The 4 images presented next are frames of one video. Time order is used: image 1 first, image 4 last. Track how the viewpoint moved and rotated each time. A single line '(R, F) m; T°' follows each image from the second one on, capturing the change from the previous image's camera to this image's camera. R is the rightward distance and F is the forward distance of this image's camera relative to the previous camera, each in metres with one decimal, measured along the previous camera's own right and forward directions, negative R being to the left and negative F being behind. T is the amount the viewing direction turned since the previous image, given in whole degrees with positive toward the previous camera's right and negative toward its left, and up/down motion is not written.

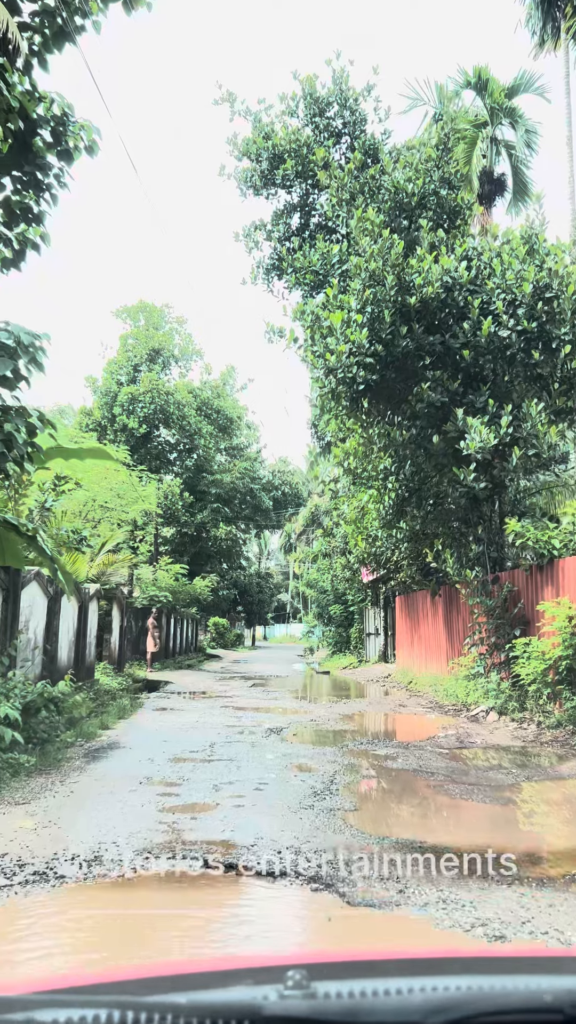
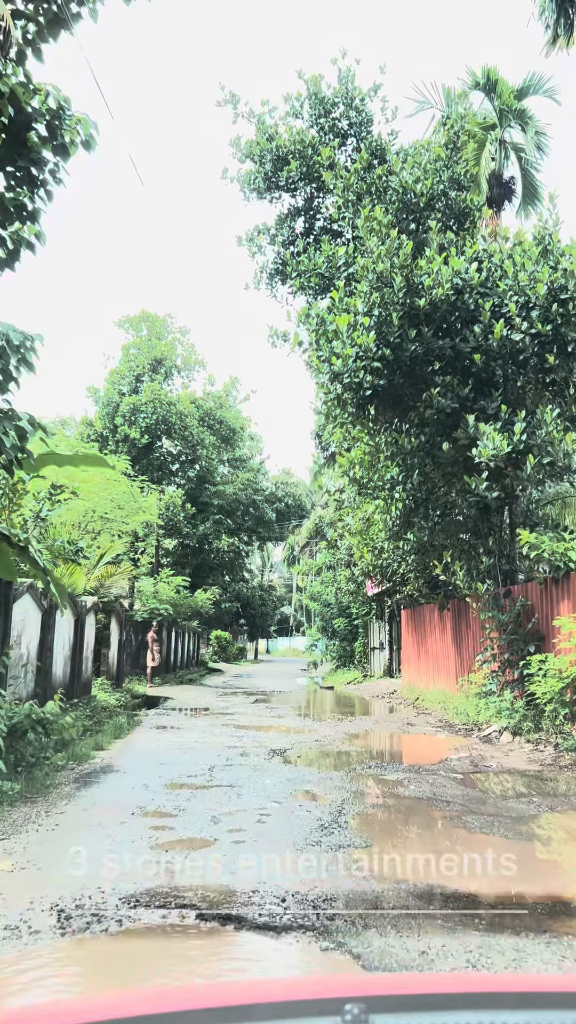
(0.0, +0.3) m; 0°
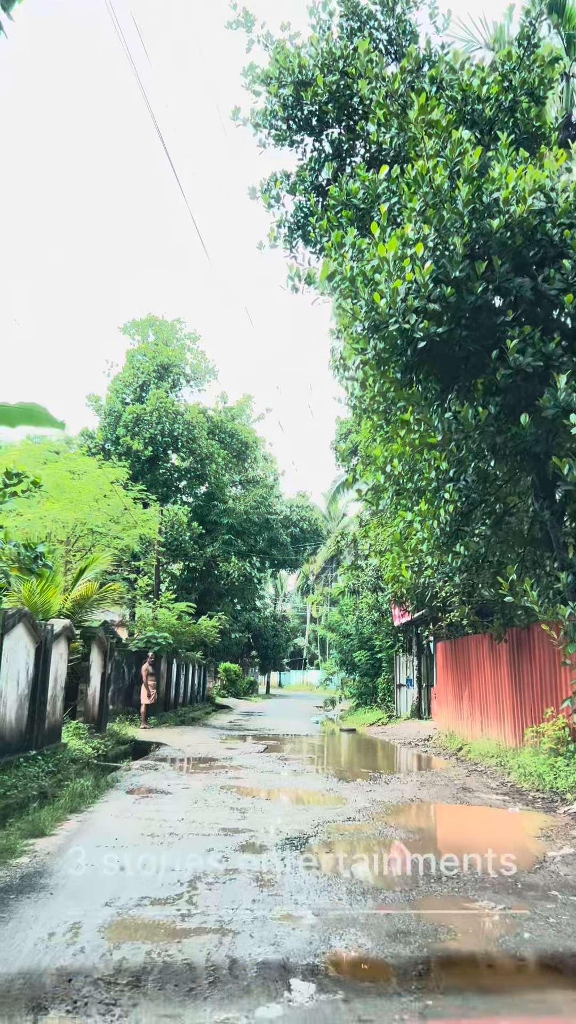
(-0.1, +2.1) m; -1°
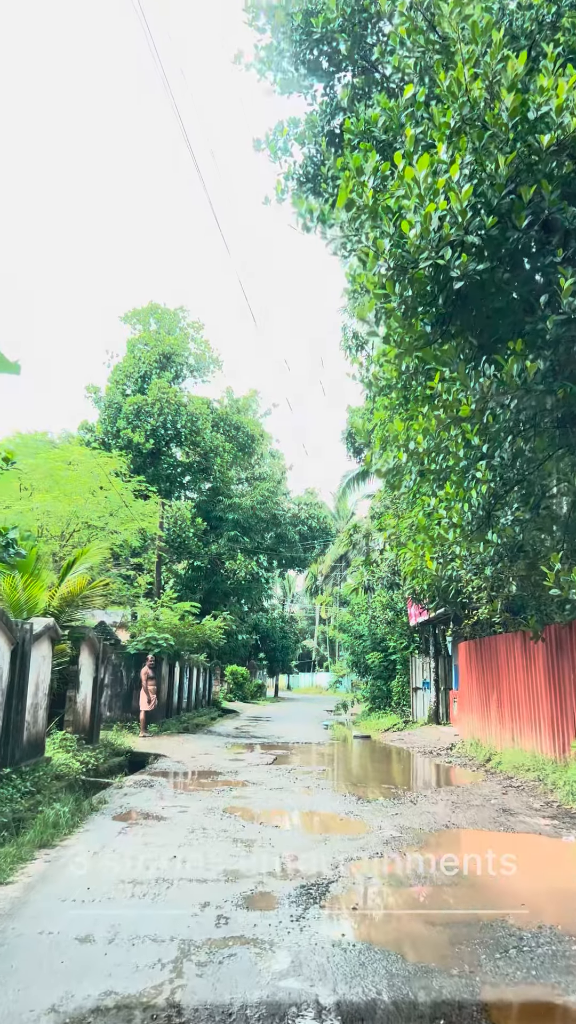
(0.0, +1.0) m; 0°
